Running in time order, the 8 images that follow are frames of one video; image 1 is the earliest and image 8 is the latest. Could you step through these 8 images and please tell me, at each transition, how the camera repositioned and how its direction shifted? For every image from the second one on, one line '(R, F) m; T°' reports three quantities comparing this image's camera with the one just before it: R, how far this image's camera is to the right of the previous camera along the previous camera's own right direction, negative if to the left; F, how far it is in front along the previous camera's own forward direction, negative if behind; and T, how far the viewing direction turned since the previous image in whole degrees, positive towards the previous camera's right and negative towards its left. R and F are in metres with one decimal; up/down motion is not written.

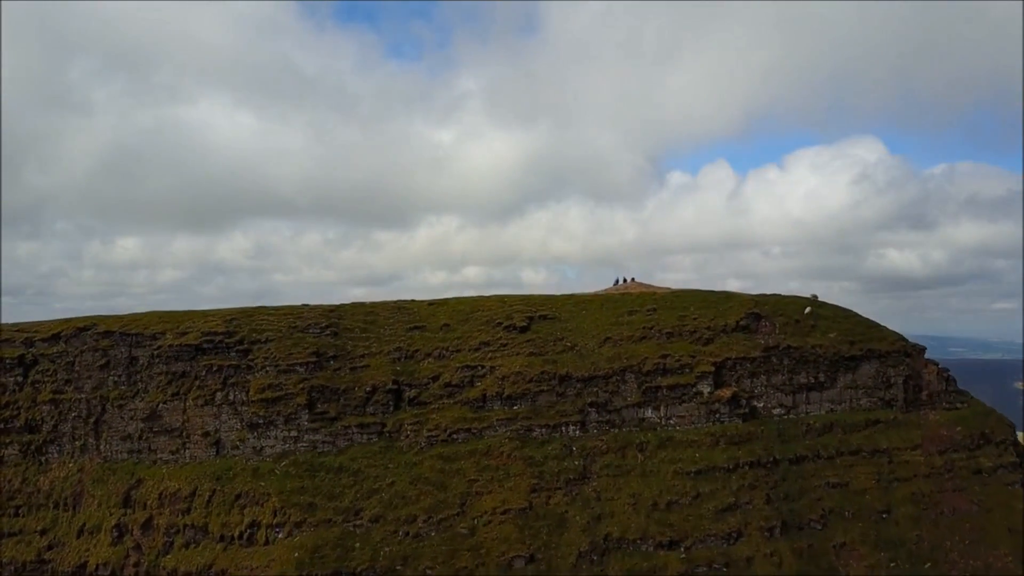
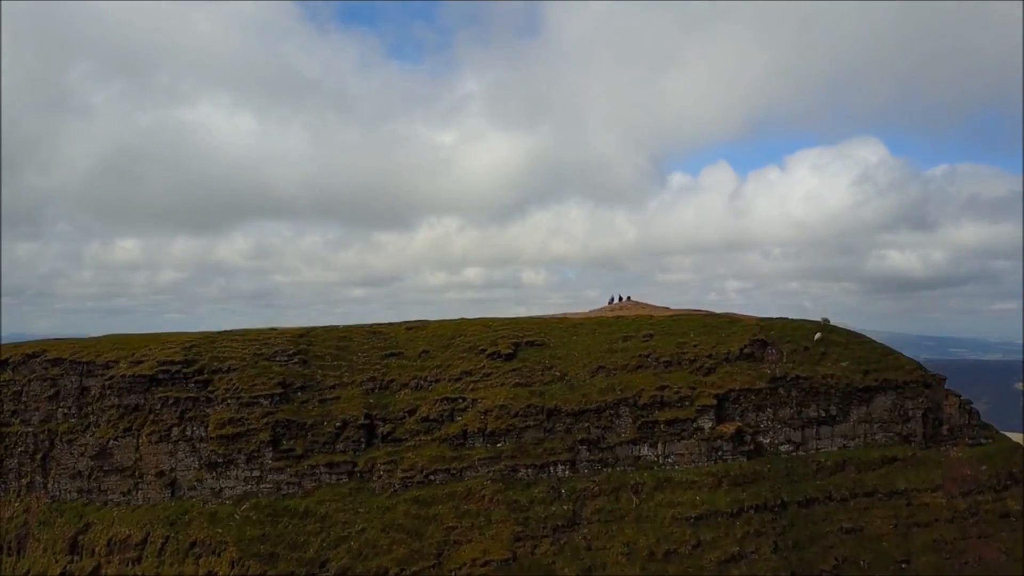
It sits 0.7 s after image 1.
(+1.5, +4.4) m; 0°
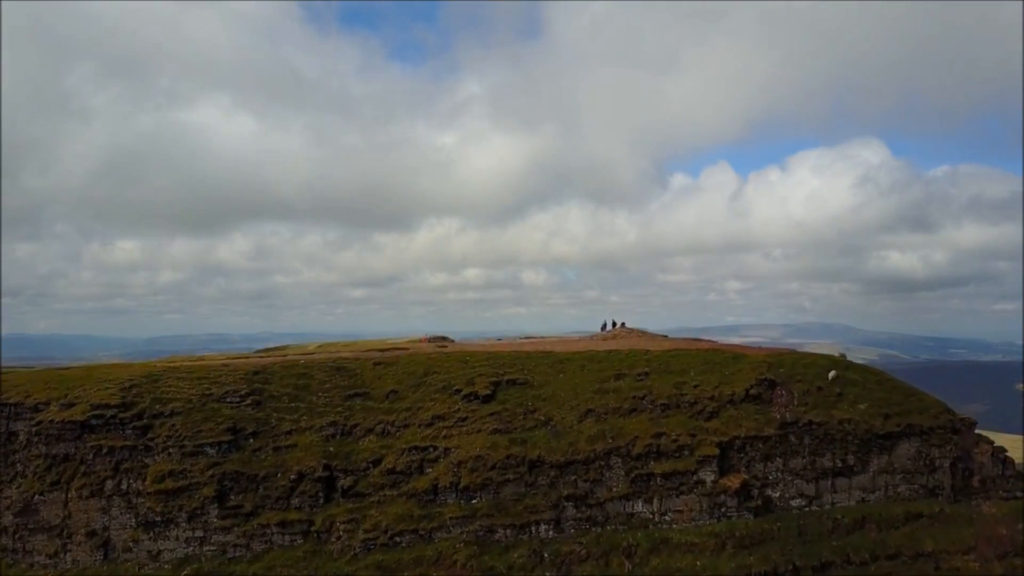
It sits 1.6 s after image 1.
(+1.8, +5.3) m; 0°
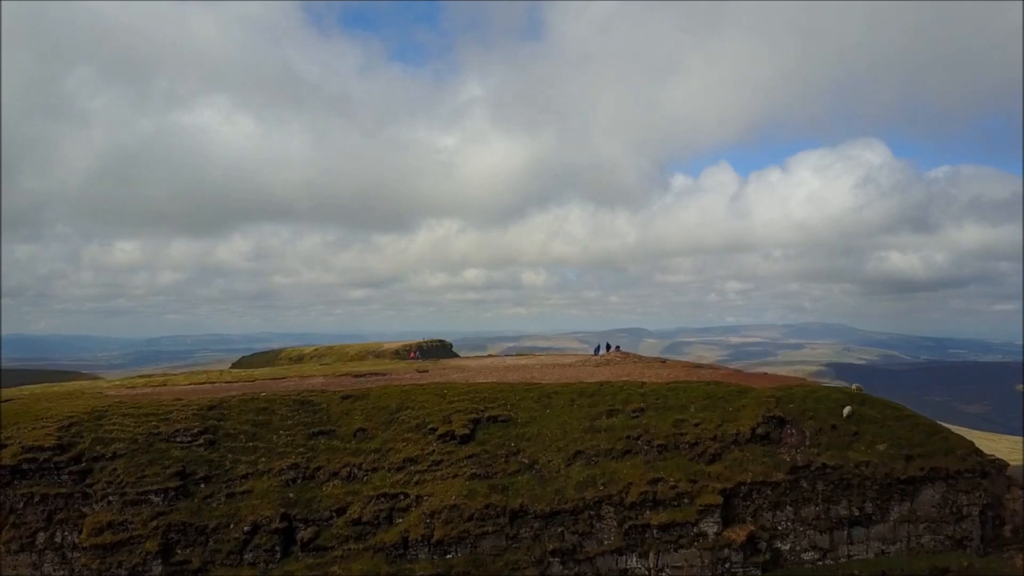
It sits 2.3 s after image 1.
(+1.4, +4.4) m; 0°
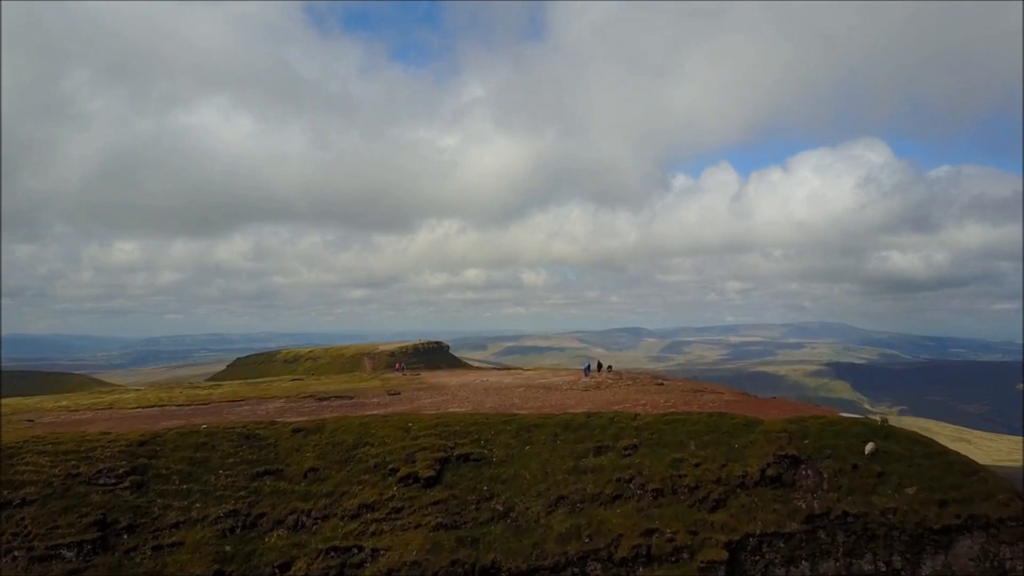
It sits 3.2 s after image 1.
(+1.7, +5.3) m; 0°
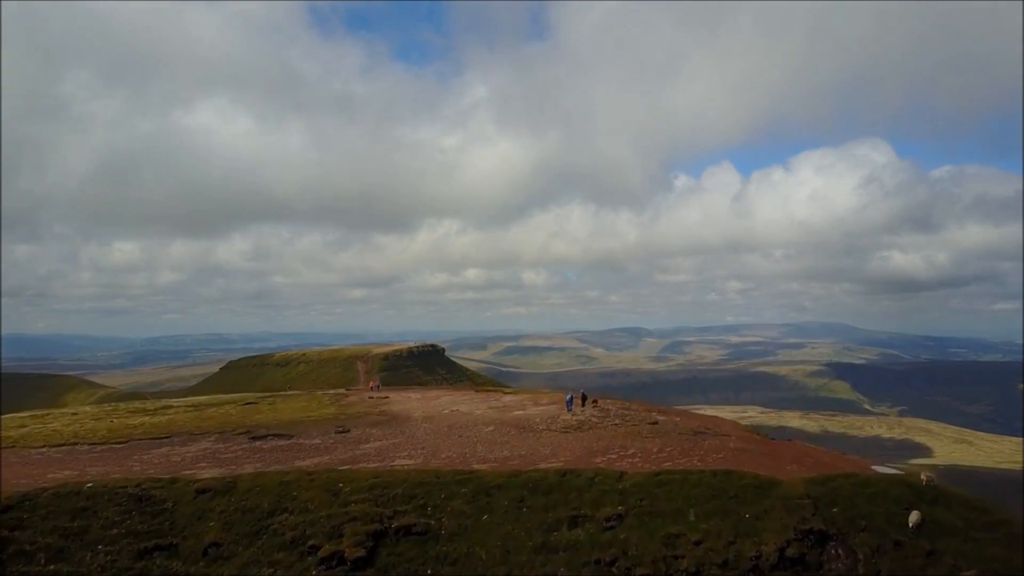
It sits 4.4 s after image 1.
(+2.4, +7.3) m; 0°
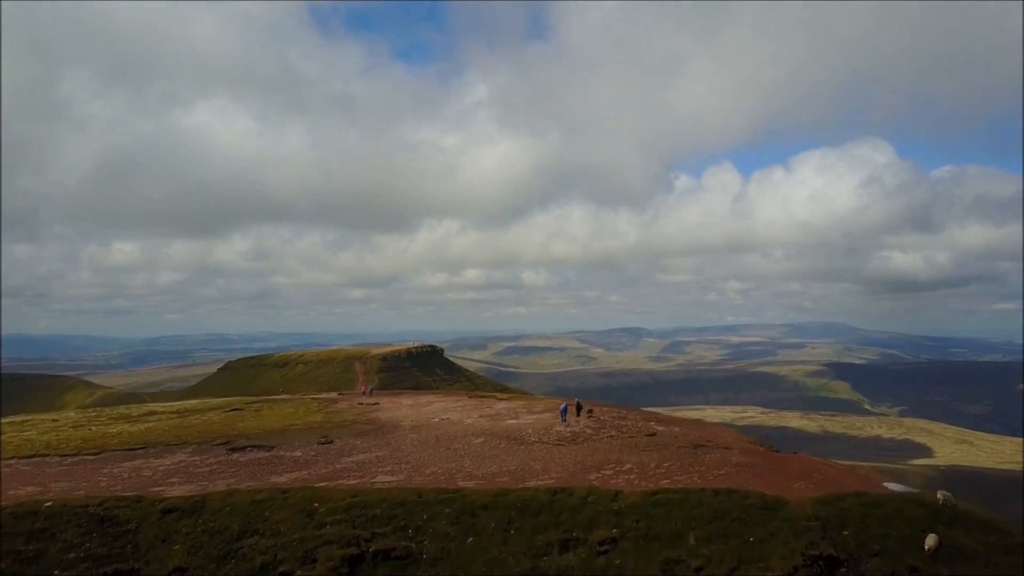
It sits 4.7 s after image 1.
(-12.0, -13.0) m; 0°
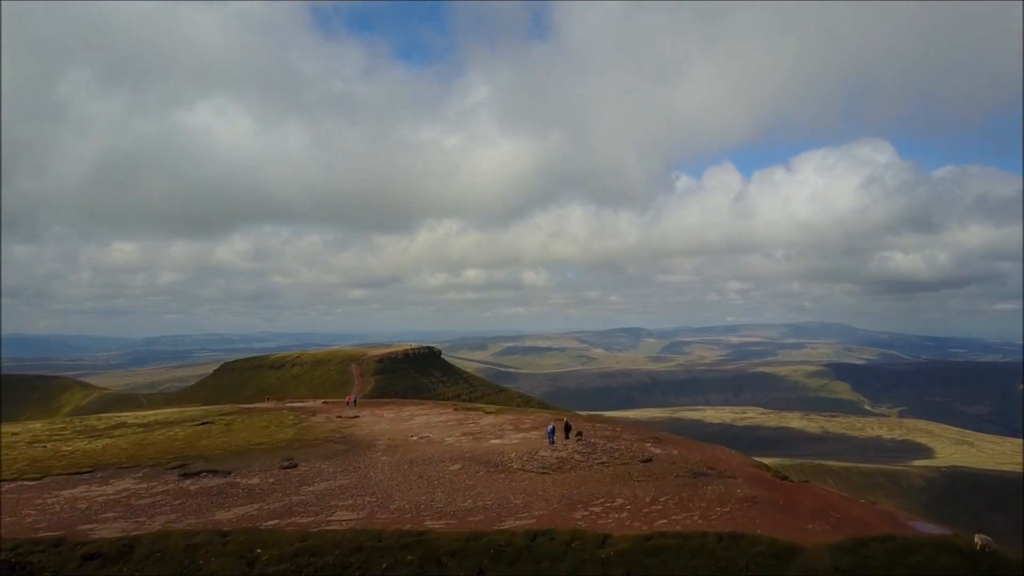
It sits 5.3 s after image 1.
(+1.9, +5.7) m; 0°
